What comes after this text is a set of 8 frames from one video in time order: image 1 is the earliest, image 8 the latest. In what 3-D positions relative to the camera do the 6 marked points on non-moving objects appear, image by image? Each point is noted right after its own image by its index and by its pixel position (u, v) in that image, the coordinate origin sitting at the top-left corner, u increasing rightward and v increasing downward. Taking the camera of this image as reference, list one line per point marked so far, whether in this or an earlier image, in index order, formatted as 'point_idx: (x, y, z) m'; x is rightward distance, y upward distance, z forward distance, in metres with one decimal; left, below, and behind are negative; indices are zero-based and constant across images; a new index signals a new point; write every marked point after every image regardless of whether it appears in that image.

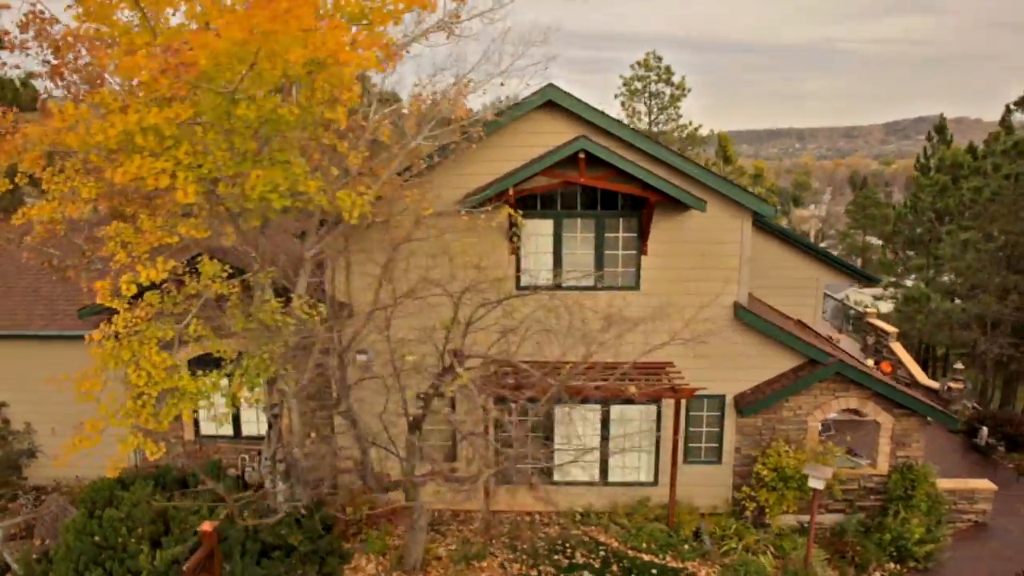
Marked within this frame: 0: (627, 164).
0: (+1.6, +1.8, +10.0) m
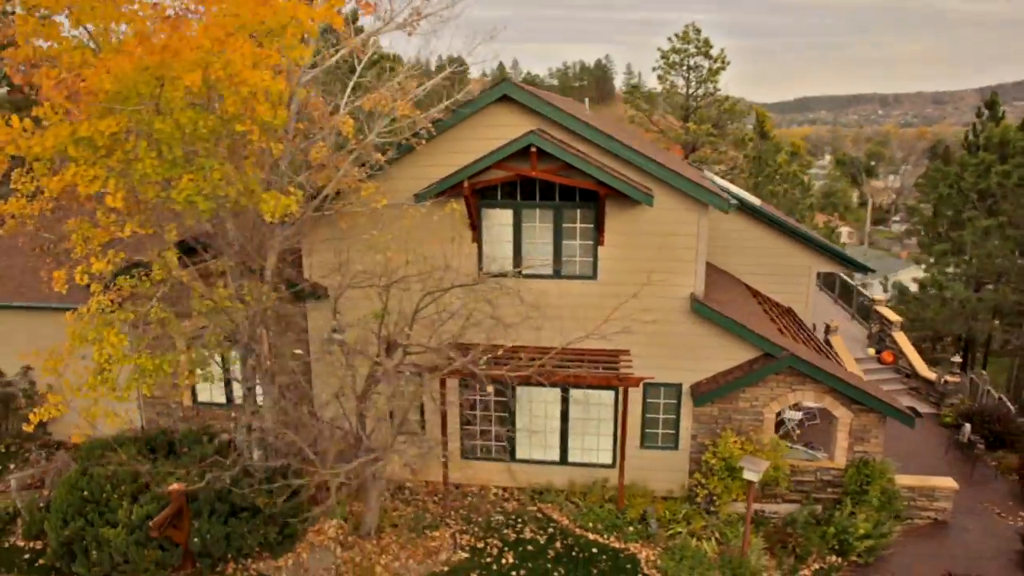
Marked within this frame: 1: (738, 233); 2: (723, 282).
0: (+0.9, +1.9, +10.3) m
1: (+5.0, +1.2, +15.5) m
2: (+4.2, +0.1, +14.0) m
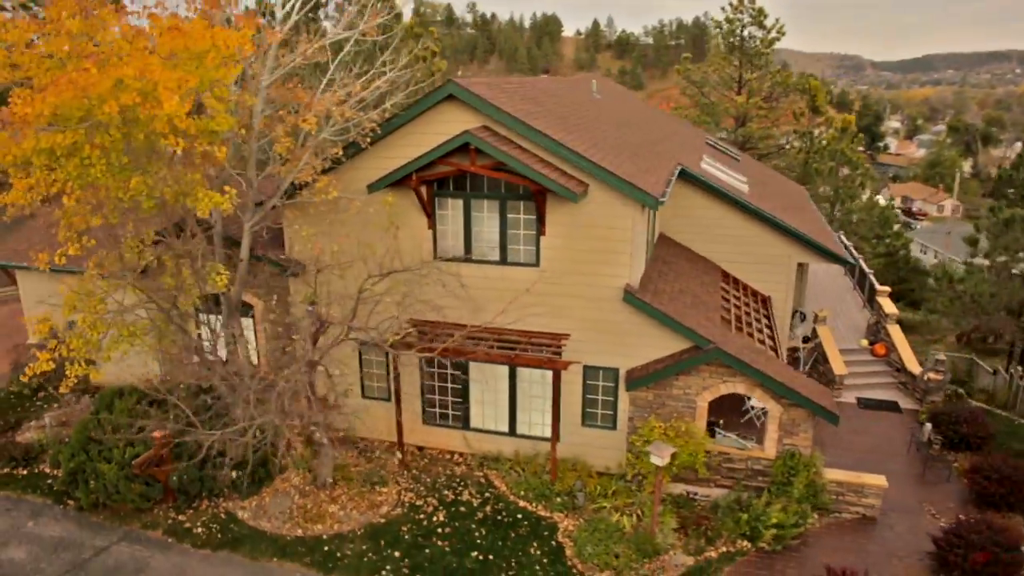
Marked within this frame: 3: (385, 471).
0: (-0.1, +2.1, +11.1) m
1: (+4.6, +1.5, +15.7) m
2: (+3.6, +0.3, +14.3) m
3: (-2.4, -3.4, +13.1) m
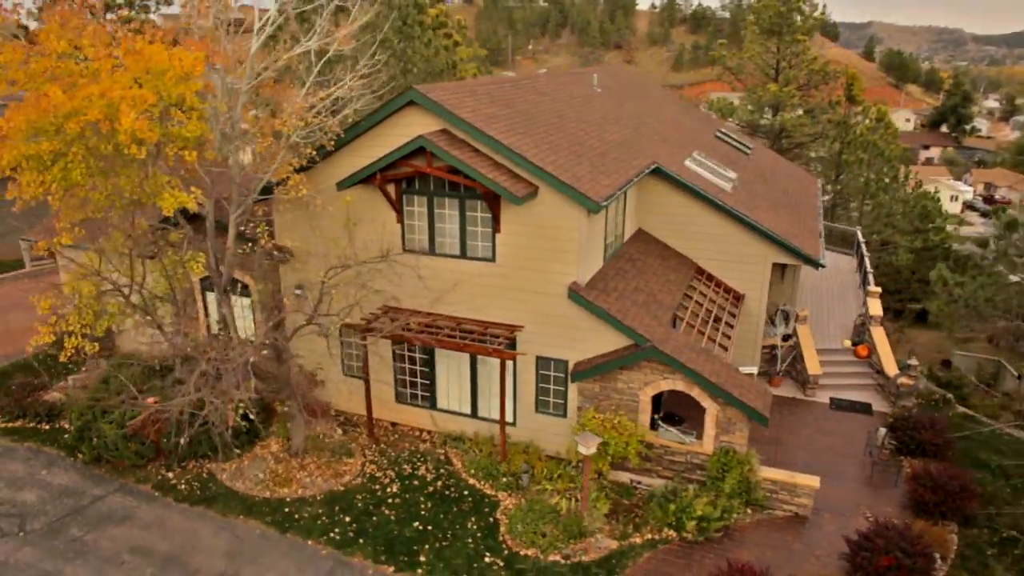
0: (-0.9, +2.1, +11.8) m
1: (+4.2, +1.5, +16.1) m
2: (+3.0, +0.4, +14.8) m
3: (-3.2, -3.2, +14.3) m
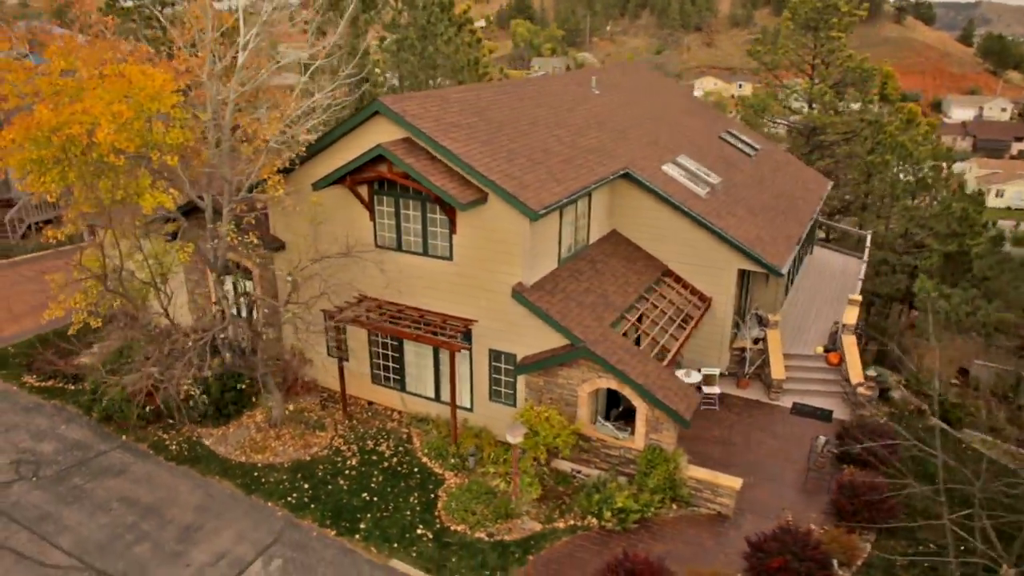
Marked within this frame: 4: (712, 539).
0: (-1.9, +2.2, +12.9) m
1: (+3.6, +1.5, +16.6) m
2: (+2.2, +0.4, +15.5) m
3: (-4.1, -2.9, +15.7) m
4: (+3.5, -4.4, +12.4) m
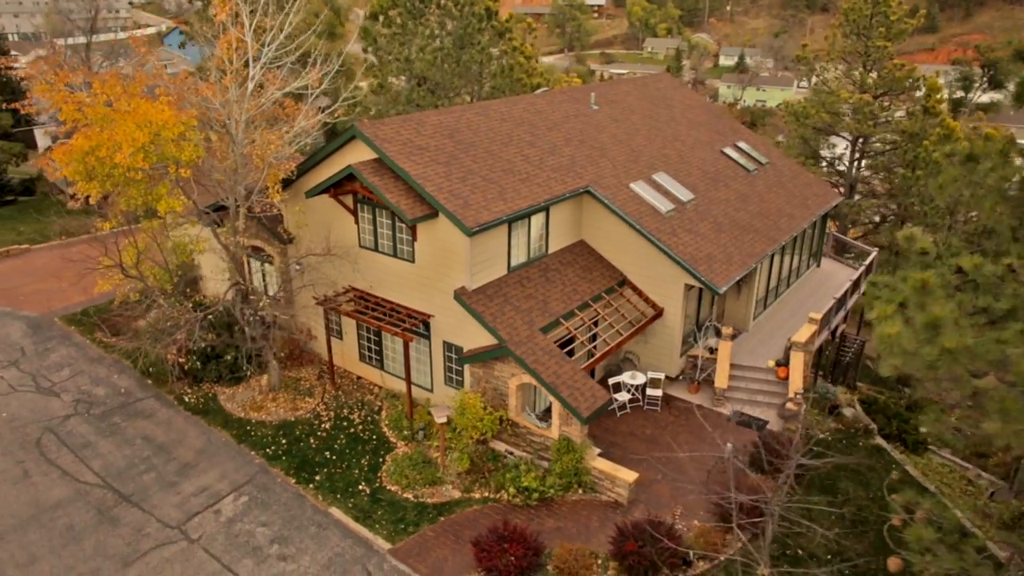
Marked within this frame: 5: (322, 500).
0: (-3.1, +2.2, +15.4) m
1: (+2.9, +1.3, +18.2) m
2: (+1.3, +0.2, +17.4) m
3: (-5.1, -2.7, +18.7) m
4: (+1.8, -4.8, +14.3) m
5: (-4.0, -4.5, +15.0) m
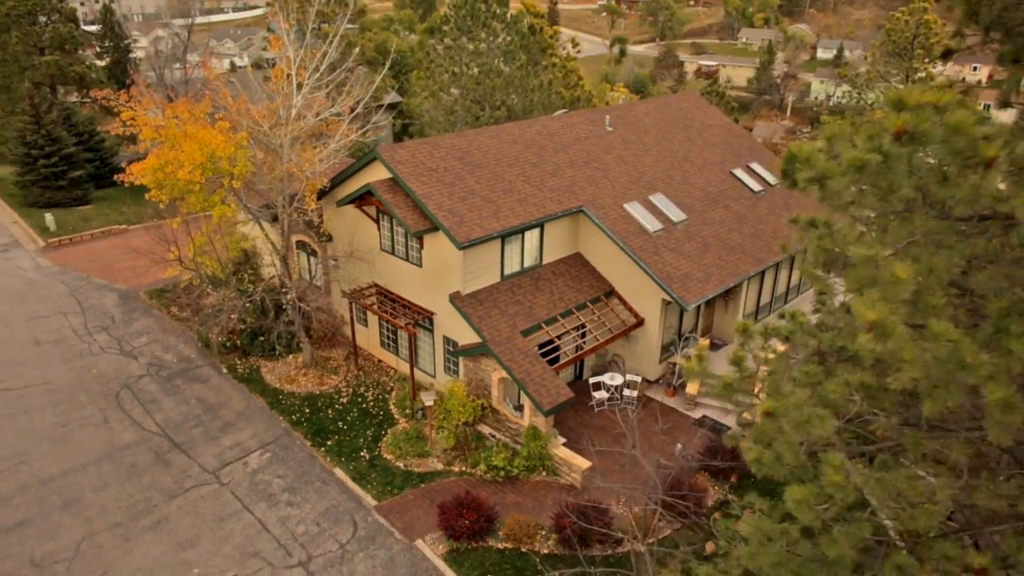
0: (-3.3, +2.2, +18.2) m
1: (+2.9, +1.0, +20.3) m
2: (+1.2, 0.0, +19.7) m
3: (-5.2, -2.5, +21.8) m
4: (+1.0, -5.1, +16.7) m
5: (-4.7, -4.4, +18.0) m
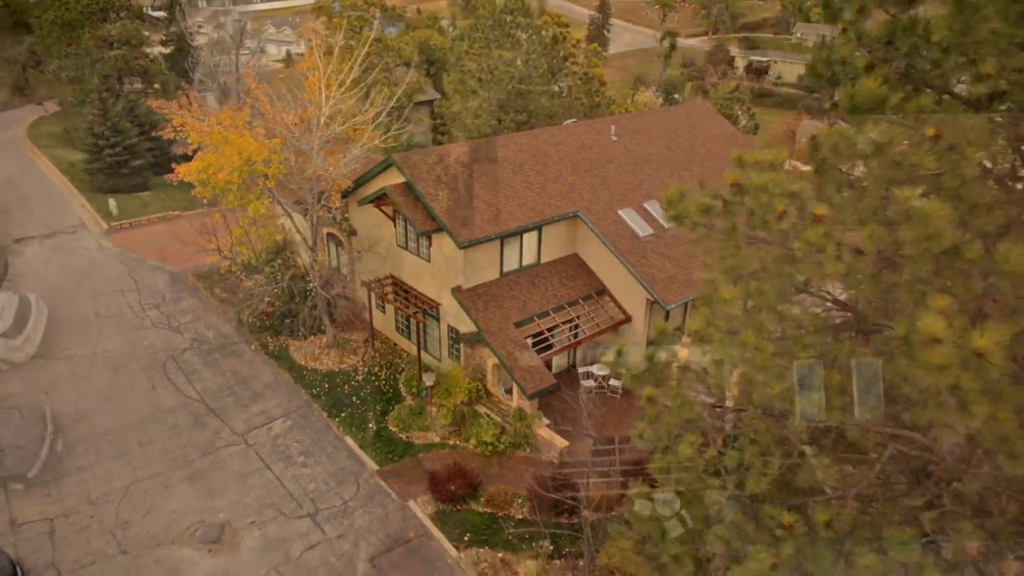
0: (-3.4, +2.5, +20.5) m
1: (+2.9, +1.0, +22.2) m
2: (+1.1, +0.1, +21.7) m
3: (-5.2, -2.1, +24.3) m
4: (+0.6, -5.0, +18.8) m
5: (-5.0, -4.2, +20.5) m
